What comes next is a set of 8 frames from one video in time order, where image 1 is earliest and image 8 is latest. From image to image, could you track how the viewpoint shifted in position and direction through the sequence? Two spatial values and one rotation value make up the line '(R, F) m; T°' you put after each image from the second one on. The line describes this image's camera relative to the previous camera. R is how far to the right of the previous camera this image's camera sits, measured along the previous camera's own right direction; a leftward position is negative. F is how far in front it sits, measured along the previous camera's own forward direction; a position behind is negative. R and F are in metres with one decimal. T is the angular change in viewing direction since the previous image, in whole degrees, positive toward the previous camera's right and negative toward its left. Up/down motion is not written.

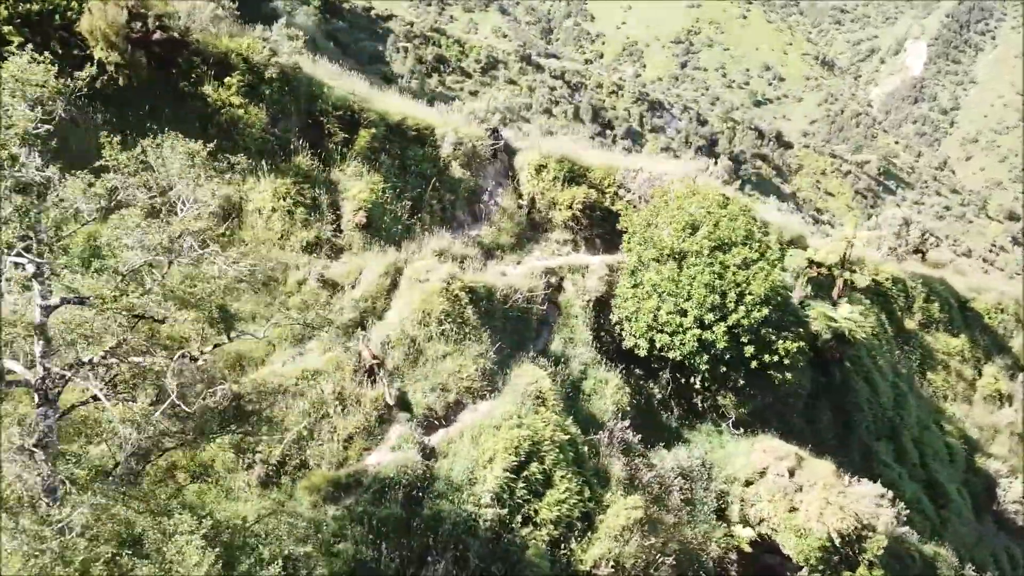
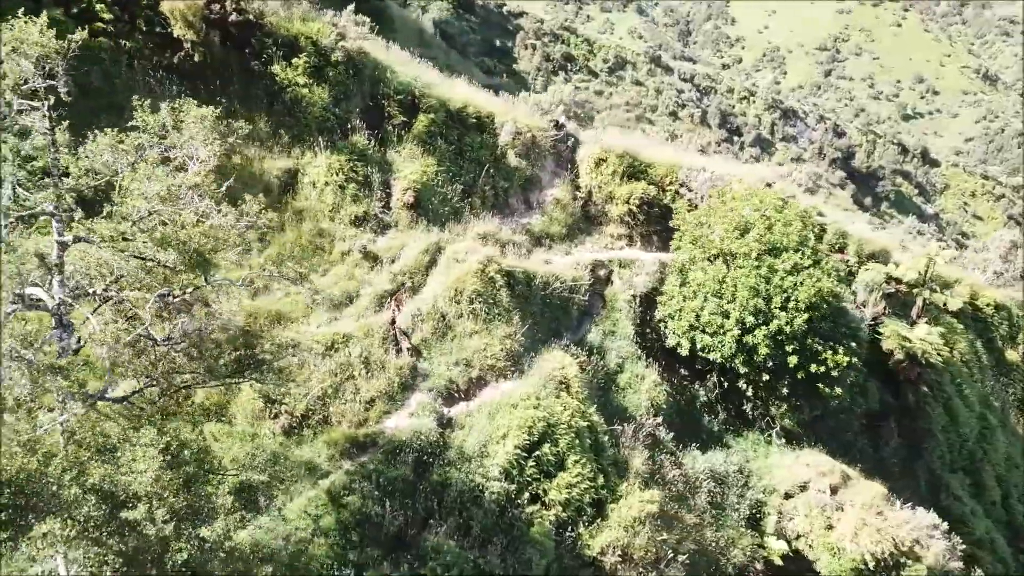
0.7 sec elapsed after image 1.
(+1.3, -0.2) m; -8°
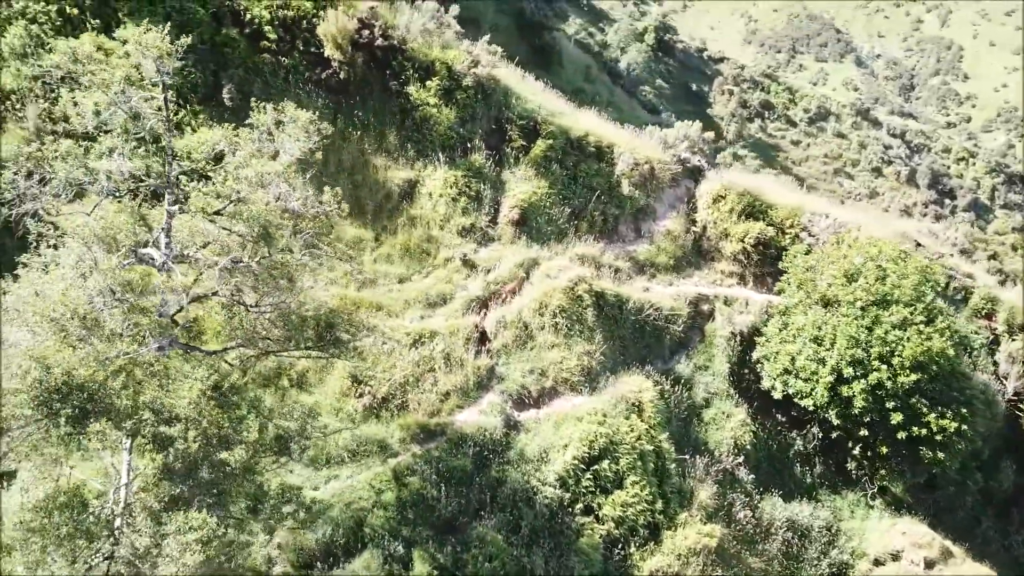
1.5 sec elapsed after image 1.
(+1.5, -0.5) m; -13°
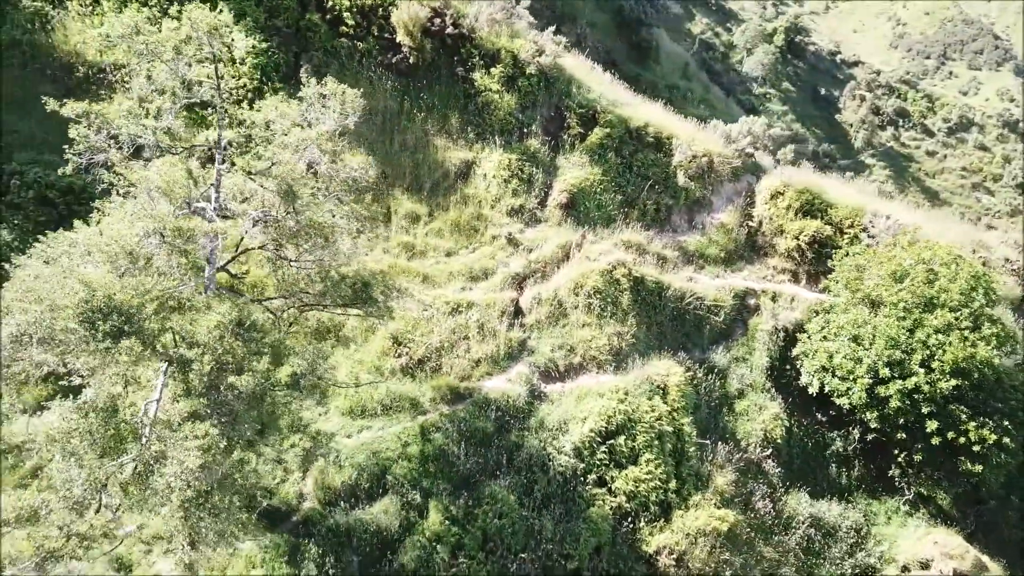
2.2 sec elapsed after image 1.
(+1.3, -0.6) m; -8°
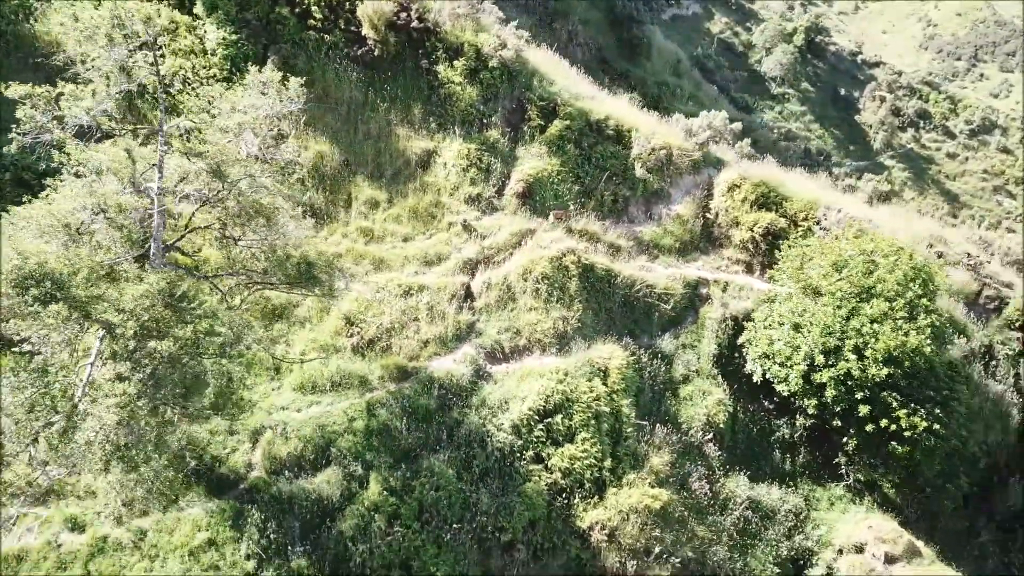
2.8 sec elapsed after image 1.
(+1.3, -0.5) m; -2°
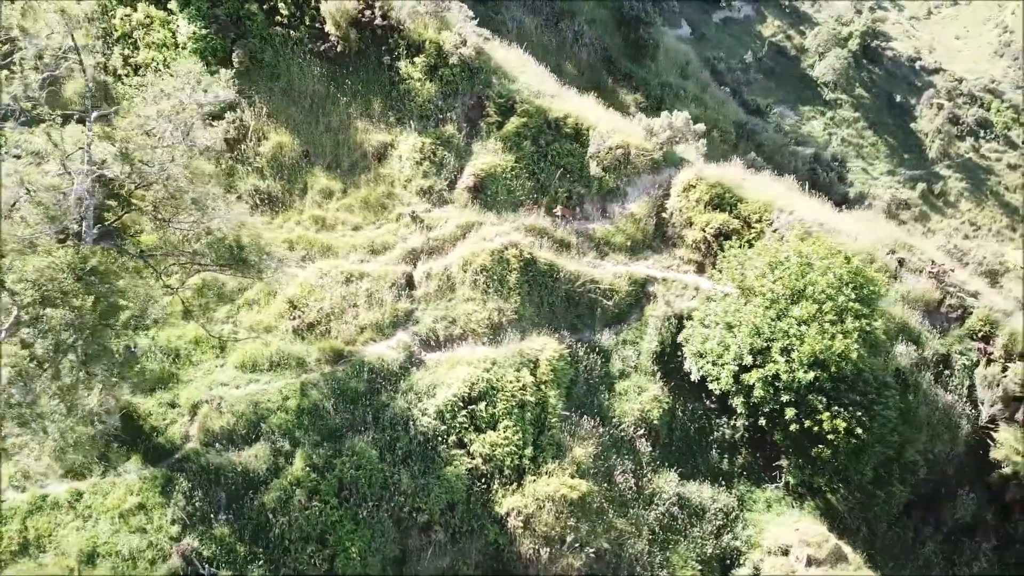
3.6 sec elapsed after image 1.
(+2.1, -0.3) m; -4°
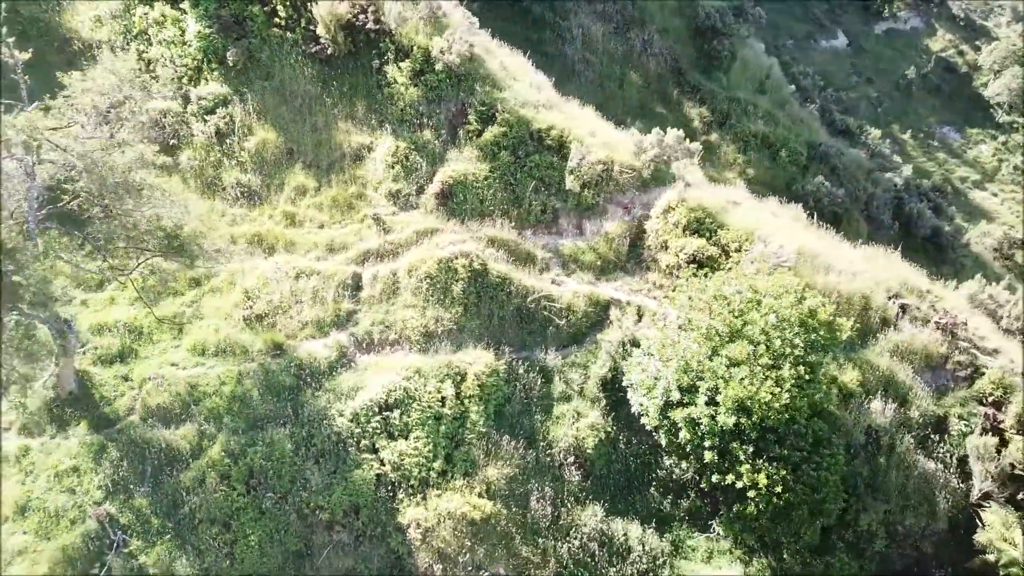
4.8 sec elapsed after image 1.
(+3.6, +0.6) m; -11°
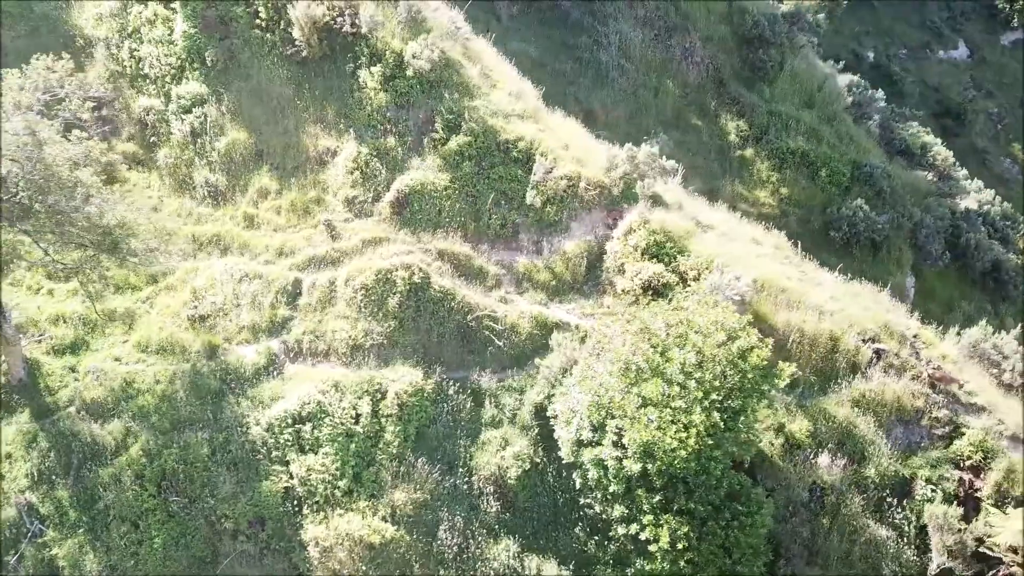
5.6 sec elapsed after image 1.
(+2.8, +0.8) m; -7°
